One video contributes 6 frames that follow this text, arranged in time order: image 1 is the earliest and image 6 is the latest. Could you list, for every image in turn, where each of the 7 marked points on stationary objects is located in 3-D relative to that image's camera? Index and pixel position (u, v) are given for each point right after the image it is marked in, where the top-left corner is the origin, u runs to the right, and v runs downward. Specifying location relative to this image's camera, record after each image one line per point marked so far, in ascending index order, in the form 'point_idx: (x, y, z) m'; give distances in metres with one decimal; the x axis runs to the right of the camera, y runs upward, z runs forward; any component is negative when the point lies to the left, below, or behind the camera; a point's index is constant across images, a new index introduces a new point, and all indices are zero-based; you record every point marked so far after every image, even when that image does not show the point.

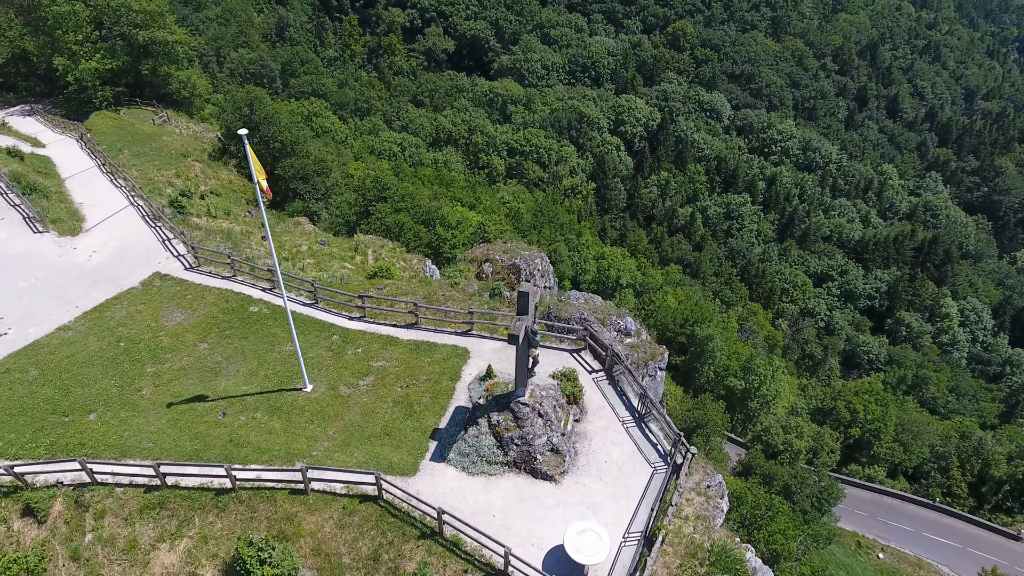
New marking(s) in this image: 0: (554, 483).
0: (+1.2, -5.6, +18.4) m
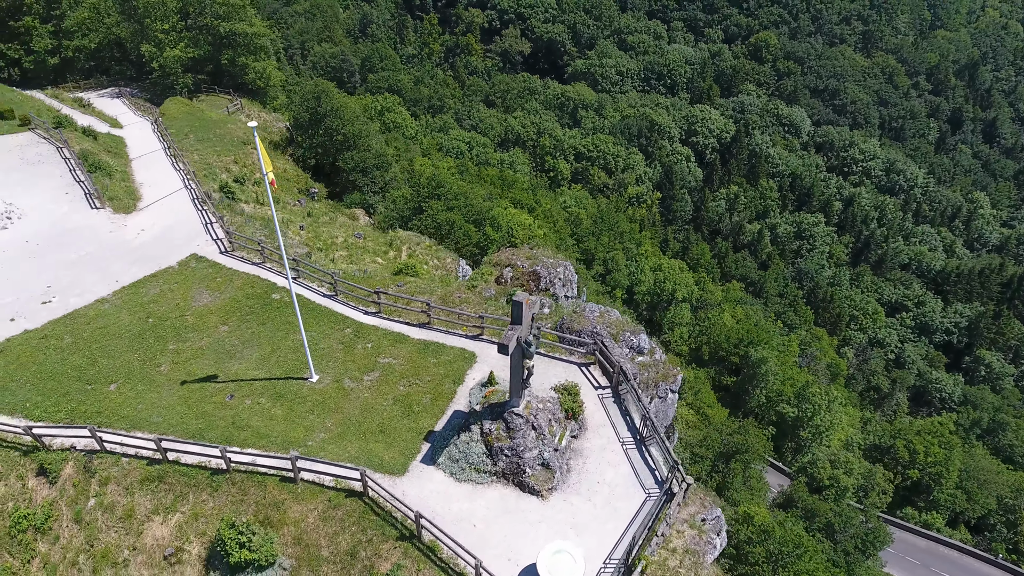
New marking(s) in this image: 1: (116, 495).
0: (+0.8, -5.9, +17.9) m
1: (-11.6, -6.0, +18.6) m
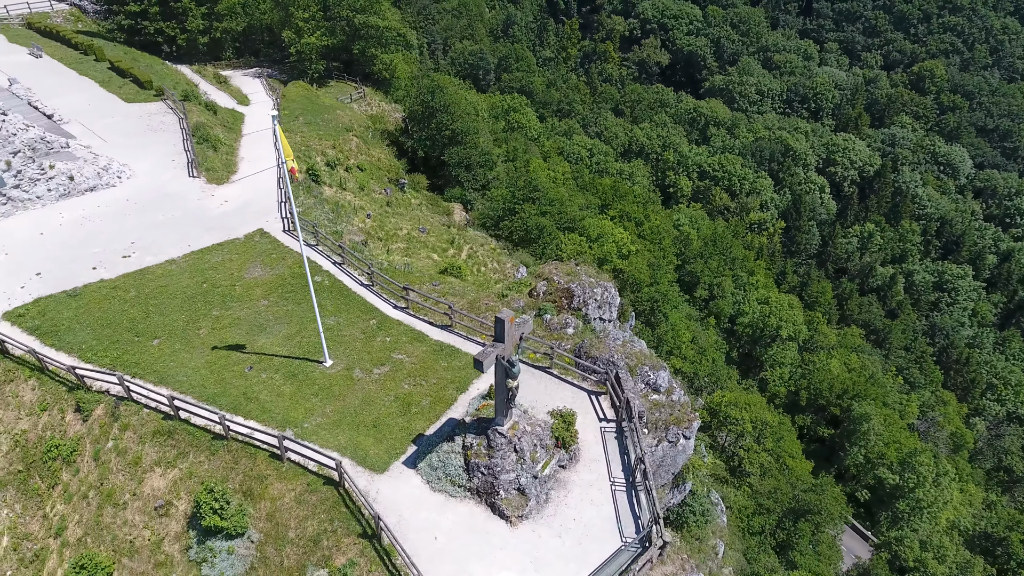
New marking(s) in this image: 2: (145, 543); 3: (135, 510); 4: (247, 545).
0: (-0.1, -6.4, +17.3) m
1: (-12.1, -4.9, +20.1) m
2: (-10.6, -7.3, +18.3) m
3: (-11.2, -6.6, +18.9) m
4: (-7.4, -7.1, +17.6) m
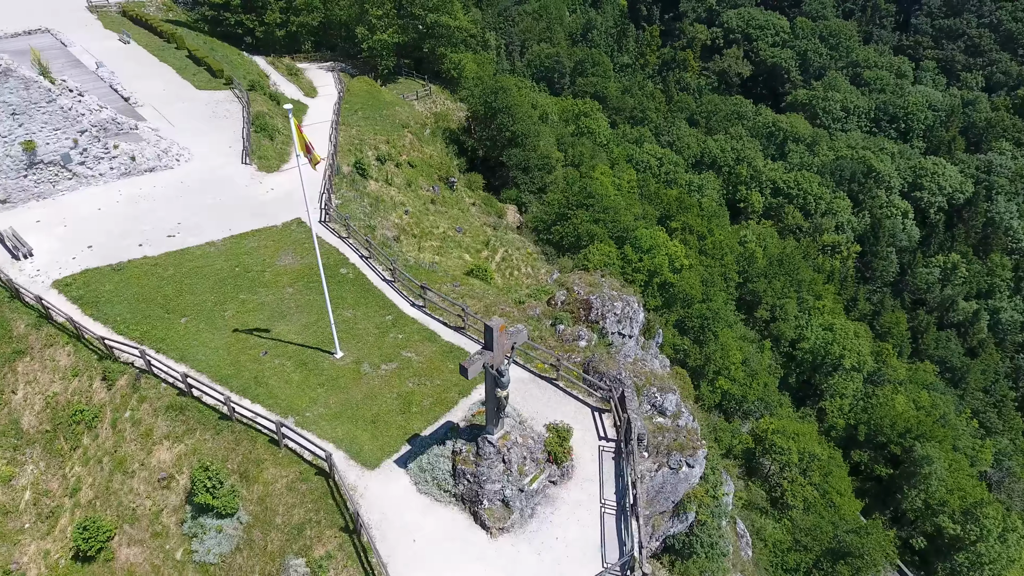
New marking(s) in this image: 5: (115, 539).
0: (-0.6, -6.6, +17.0) m
1: (-12.1, -4.1, +21.0) m
2: (-11.0, -6.7, +19.1) m
3: (-11.5, -5.9, +19.7) m
4: (-7.8, -6.7, +18.0) m
5: (-12.0, -7.5, +19.1) m
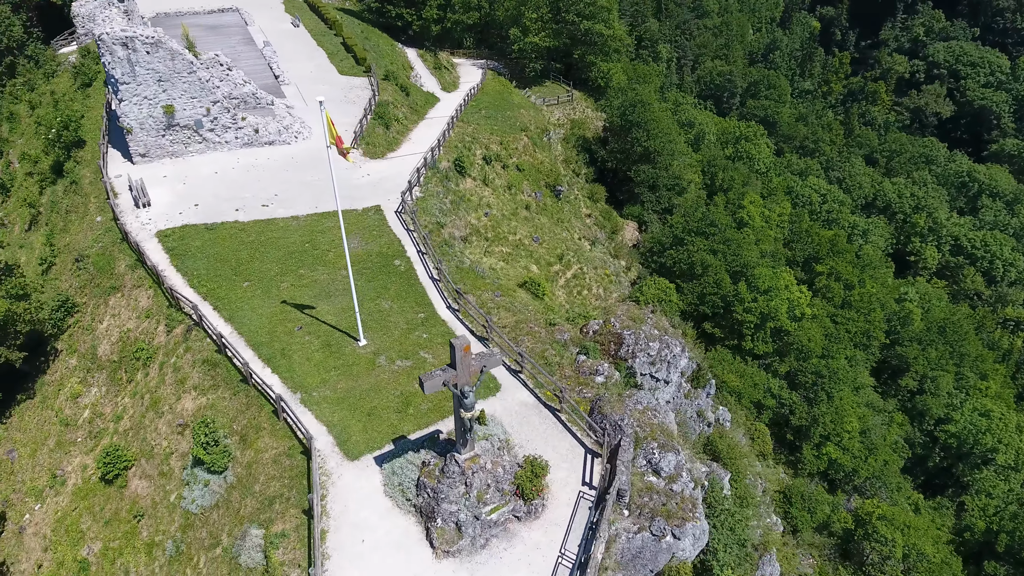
0: (-2.0, -6.9, +16.6) m
1: (-11.8, -2.7, +23.0) m
2: (-11.6, -5.4, +20.9) m
3: (-11.8, -4.5, +21.6) m
4: (-8.8, -5.9, +19.2) m
5: (-12.6, -6.0, +21.1) m
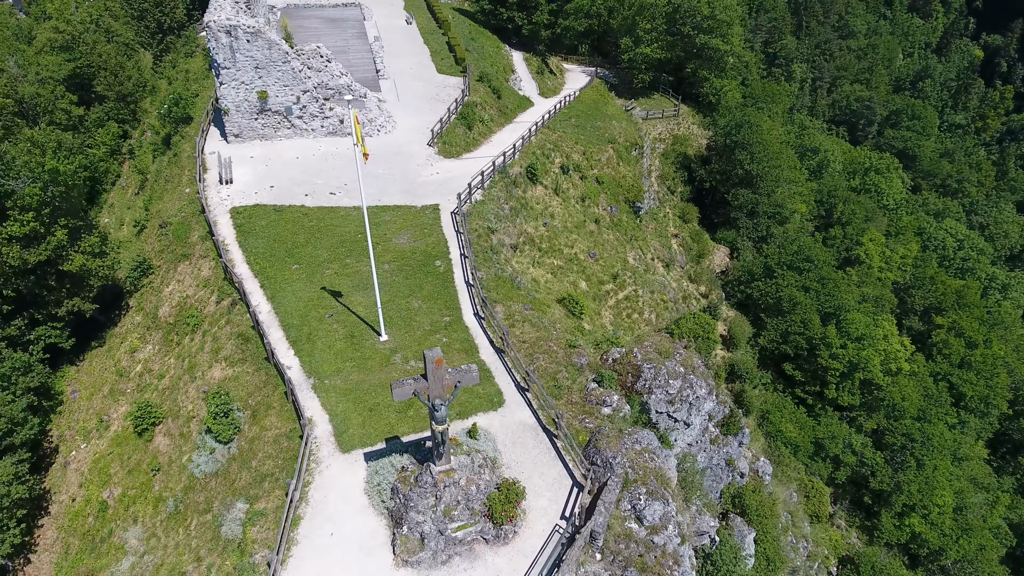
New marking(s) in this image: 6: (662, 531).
0: (-3.0, -7.1, +16.6) m
1: (-11.1, -1.8, +24.4) m
2: (-11.5, -4.4, +22.3) m
3: (-11.5, -3.6, +23.1) m
4: (-9.1, -5.3, +20.2) m
5: (-12.6, -4.9, +22.7) m
6: (+4.6, -6.9, +18.1) m
